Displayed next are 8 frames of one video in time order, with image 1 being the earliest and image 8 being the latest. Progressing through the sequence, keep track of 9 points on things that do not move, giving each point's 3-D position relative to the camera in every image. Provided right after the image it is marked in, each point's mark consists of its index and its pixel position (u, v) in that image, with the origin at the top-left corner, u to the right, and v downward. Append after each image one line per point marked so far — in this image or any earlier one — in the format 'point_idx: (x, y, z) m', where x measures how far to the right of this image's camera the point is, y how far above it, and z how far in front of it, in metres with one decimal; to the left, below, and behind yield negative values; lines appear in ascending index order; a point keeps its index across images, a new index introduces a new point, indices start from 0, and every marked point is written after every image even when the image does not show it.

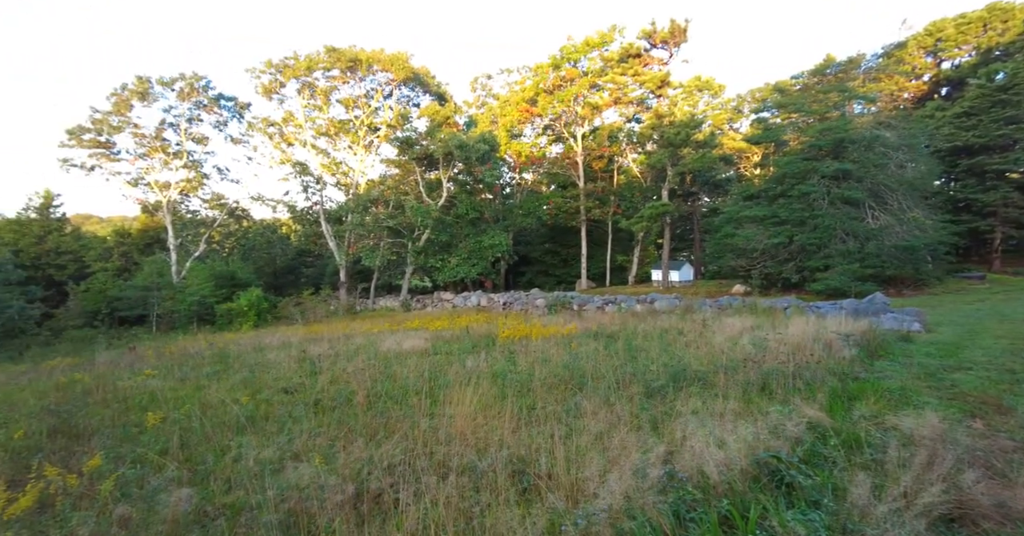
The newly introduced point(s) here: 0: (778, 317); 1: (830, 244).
0: (+4.5, -0.8, +9.8) m
1: (+9.3, +0.7, +16.9) m
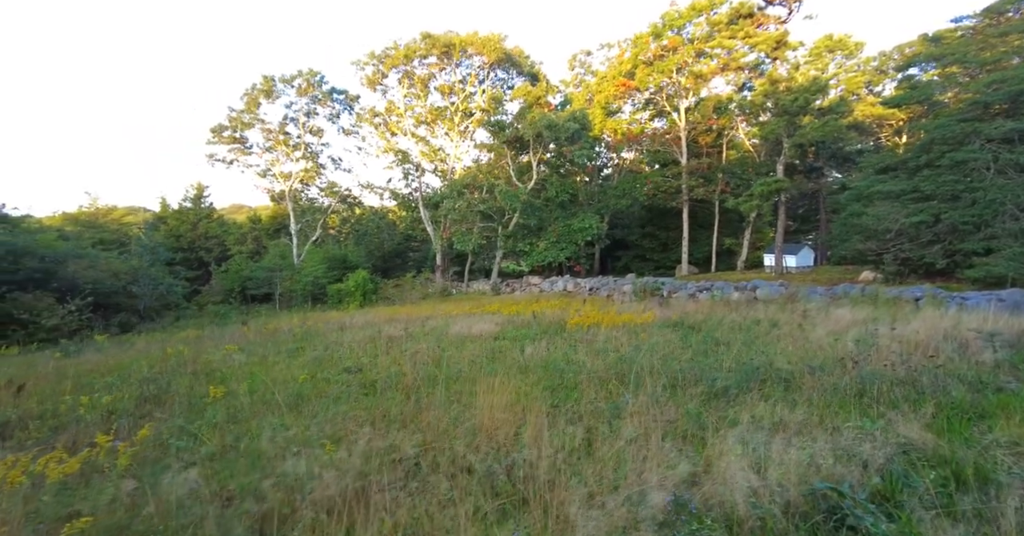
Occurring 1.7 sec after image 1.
0: (+5.5, -0.5, +8.2) m
1: (+11.6, +1.1, +14.3) m
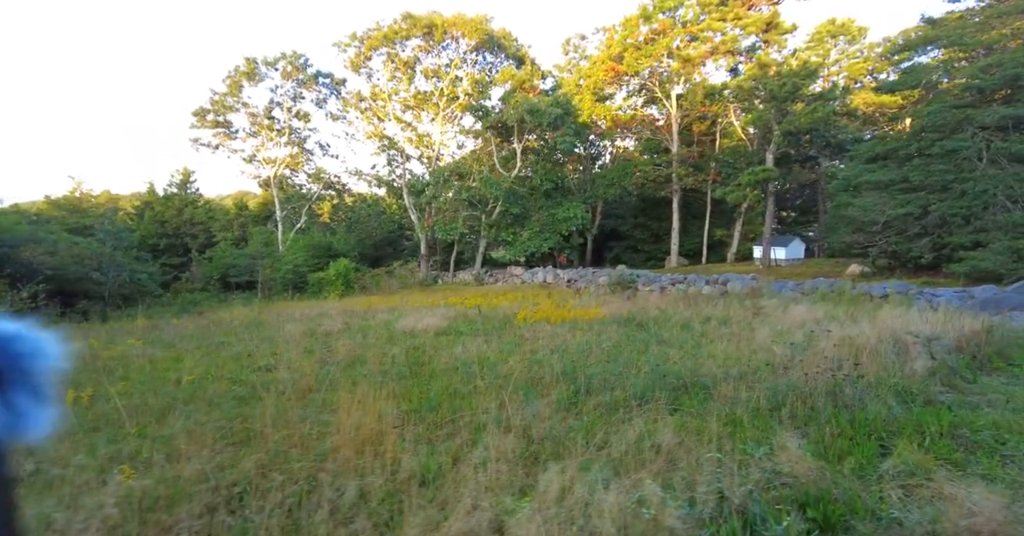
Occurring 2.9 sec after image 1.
0: (+4.6, -0.5, +7.6) m
1: (+10.9, +1.3, +13.6) m
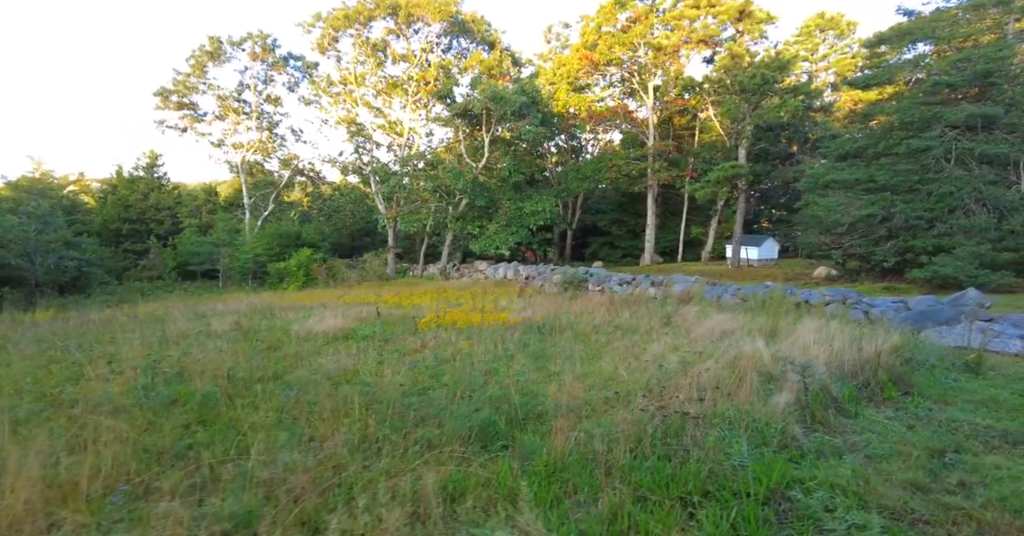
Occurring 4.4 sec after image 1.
0: (+3.3, -0.6, +7.0) m
1: (+9.6, +1.1, +12.9) m
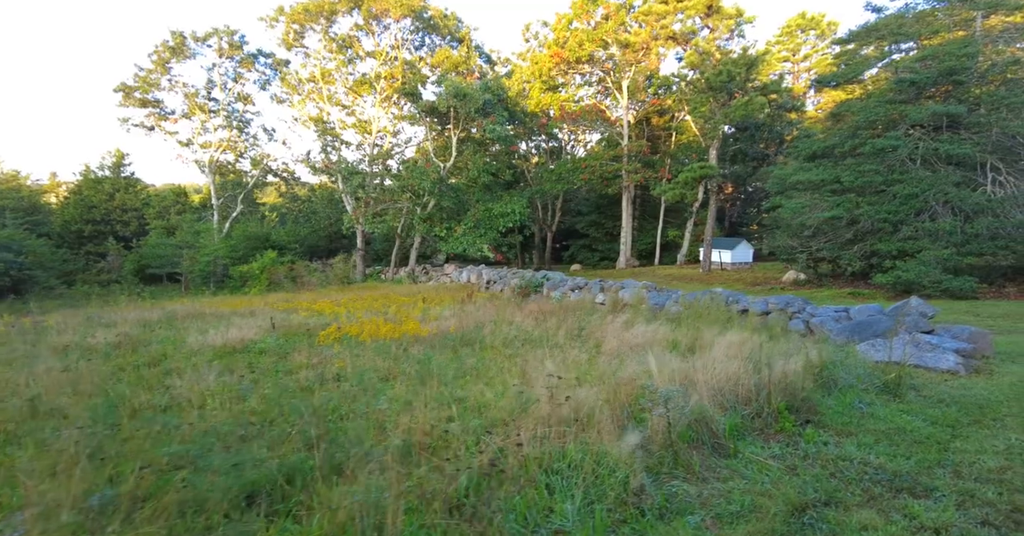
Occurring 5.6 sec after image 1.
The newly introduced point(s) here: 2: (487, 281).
0: (+2.3, -0.6, +6.5) m
1: (+8.5, +1.0, +12.5) m
2: (-0.7, -0.3, +16.6) m
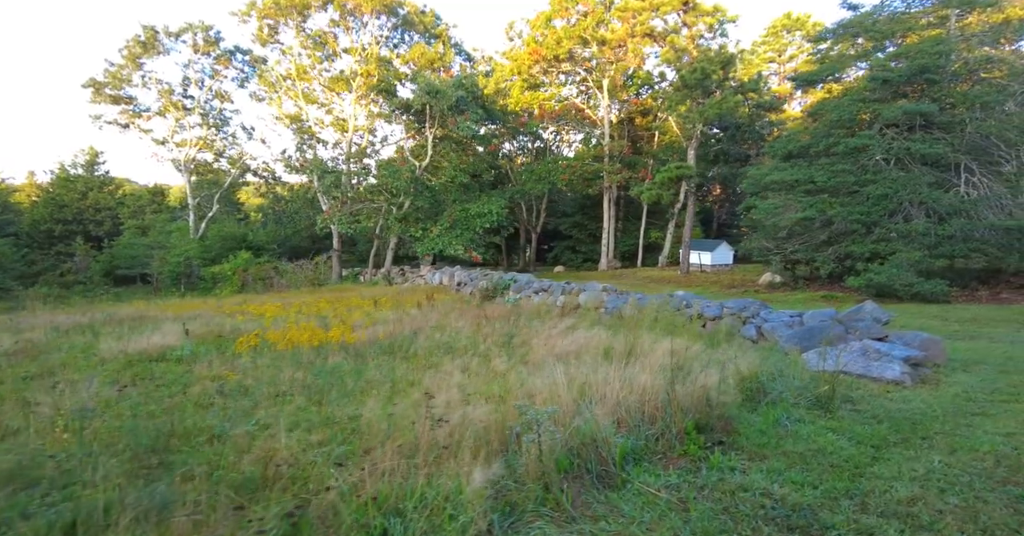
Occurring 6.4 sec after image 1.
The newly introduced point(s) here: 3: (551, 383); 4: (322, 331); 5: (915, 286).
0: (+1.6, -0.7, +6.1) m
1: (+7.7, +1.0, +12.2) m
2: (-1.5, -0.4, +16.2) m
3: (+0.3, -0.8, +3.9) m
4: (-2.2, -0.7, +6.7) m
5: (+7.6, -0.3, +11.0) m
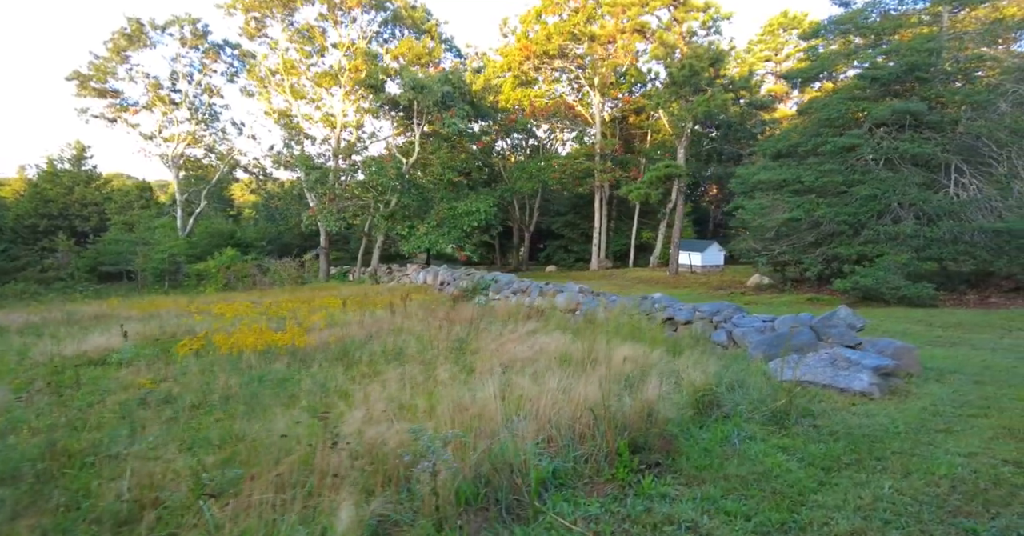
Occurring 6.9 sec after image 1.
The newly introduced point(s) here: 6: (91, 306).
0: (+1.2, -0.7, +5.8) m
1: (+7.3, +0.9, +11.9) m
2: (-1.9, -0.4, +15.9) m
3: (-0.1, -0.8, +3.6) m
4: (-2.6, -0.7, +6.5) m
5: (+7.1, -0.4, +10.7) m
6: (-7.6, -0.7, +10.7) m
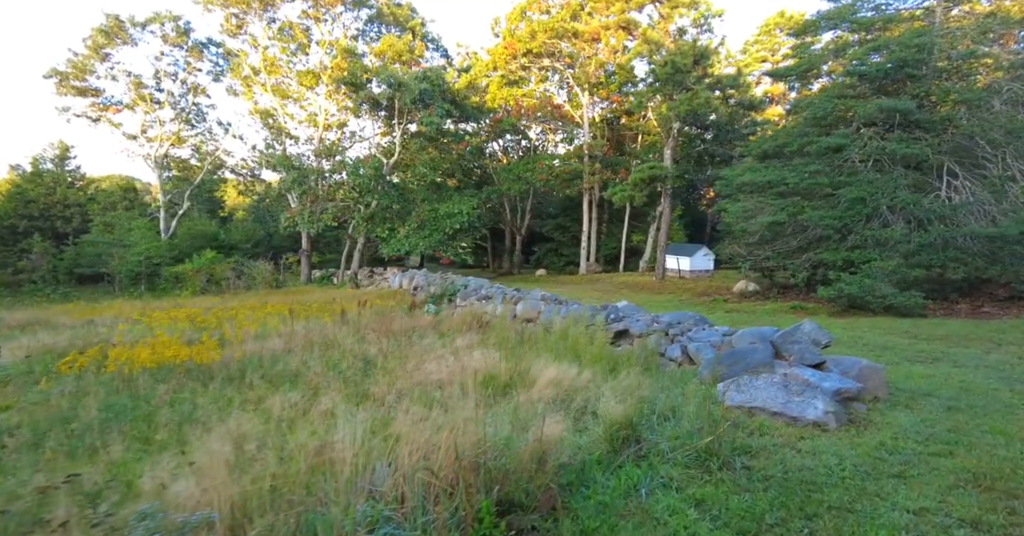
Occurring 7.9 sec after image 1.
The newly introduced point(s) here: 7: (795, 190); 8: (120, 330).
0: (+0.5, -0.8, +5.3) m
1: (+6.7, +0.8, +11.3) m
2: (-2.5, -0.5, +15.4) m
3: (-0.8, -0.9, +3.0) m
4: (-3.3, -0.8, +5.9) m
5: (+6.5, -0.5, +10.1) m
6: (-8.2, -0.8, +10.2) m
7: (+6.0, +1.7, +12.5) m
8: (-4.8, -0.8, +7.4) m
